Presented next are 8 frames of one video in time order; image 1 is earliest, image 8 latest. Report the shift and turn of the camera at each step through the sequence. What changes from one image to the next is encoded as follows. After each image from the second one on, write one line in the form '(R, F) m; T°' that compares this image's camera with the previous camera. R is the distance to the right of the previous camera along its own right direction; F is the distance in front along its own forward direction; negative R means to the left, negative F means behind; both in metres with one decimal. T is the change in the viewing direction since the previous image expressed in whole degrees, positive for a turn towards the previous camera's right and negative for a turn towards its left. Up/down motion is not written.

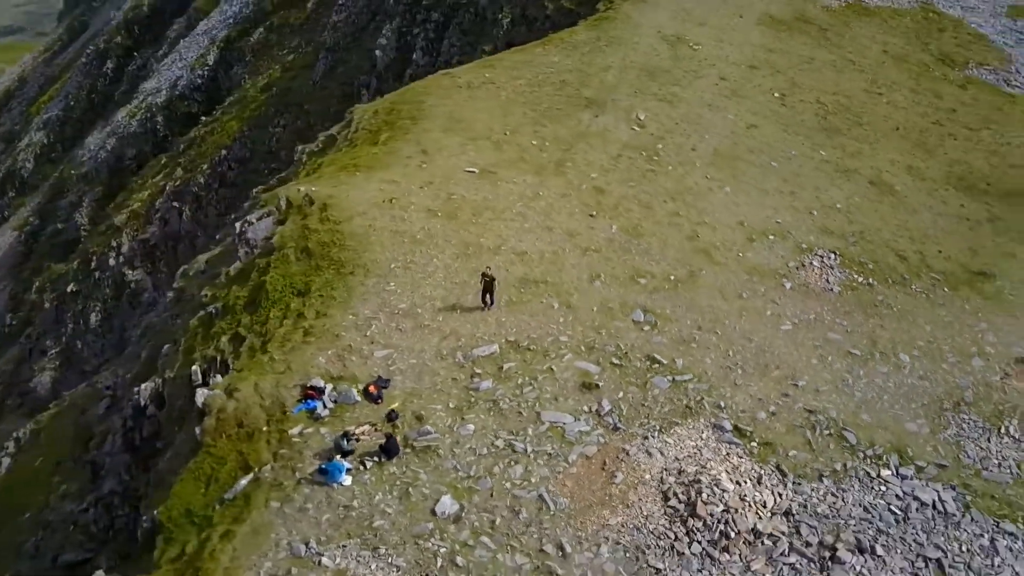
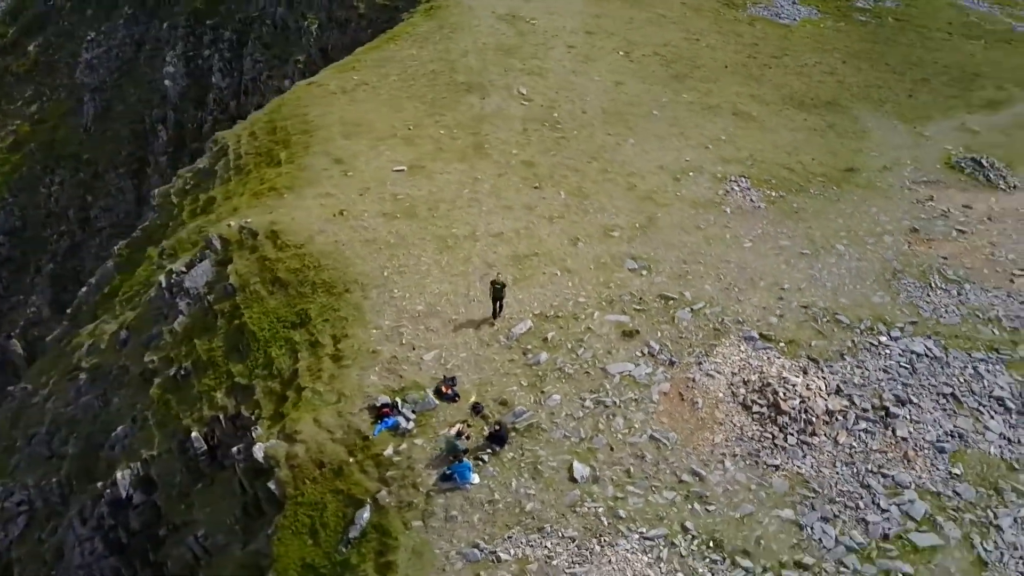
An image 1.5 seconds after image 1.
(-7.2, +0.6) m; +17°
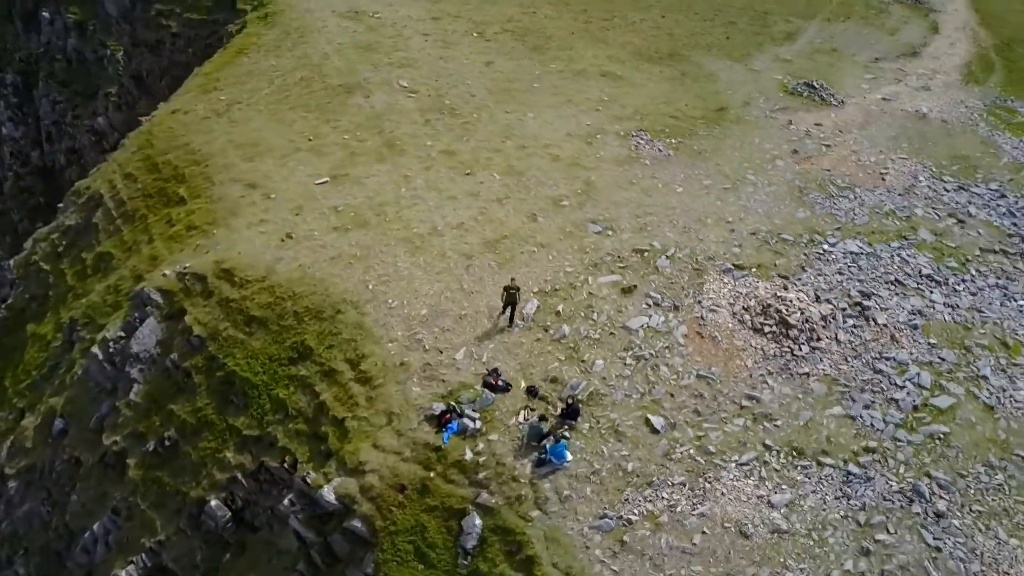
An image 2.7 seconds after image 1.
(-5.8, +0.7) m; +15°
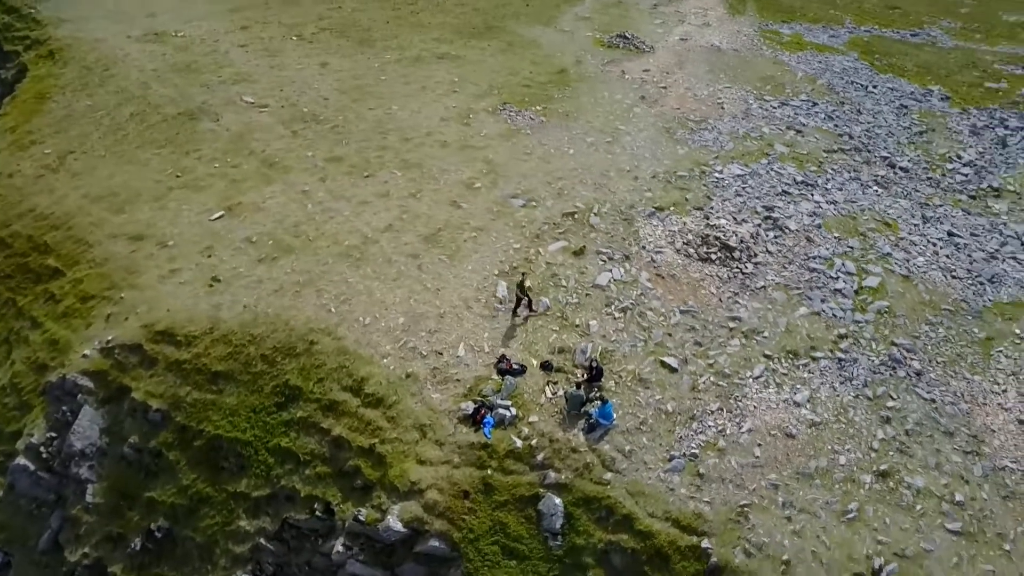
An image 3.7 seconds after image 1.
(-5.2, +0.7) m; +16°
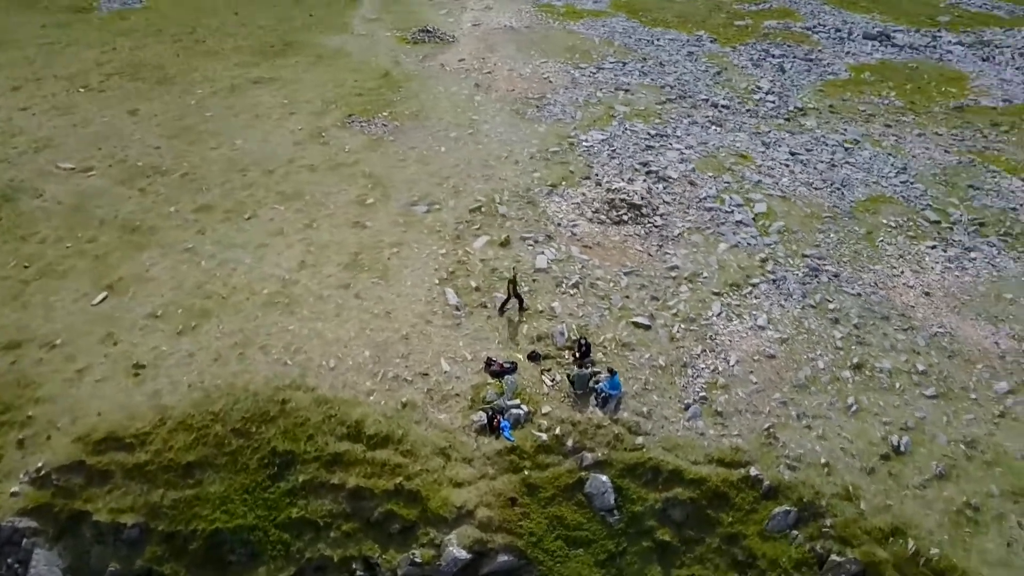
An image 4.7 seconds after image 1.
(-4.7, +0.8) m; +16°
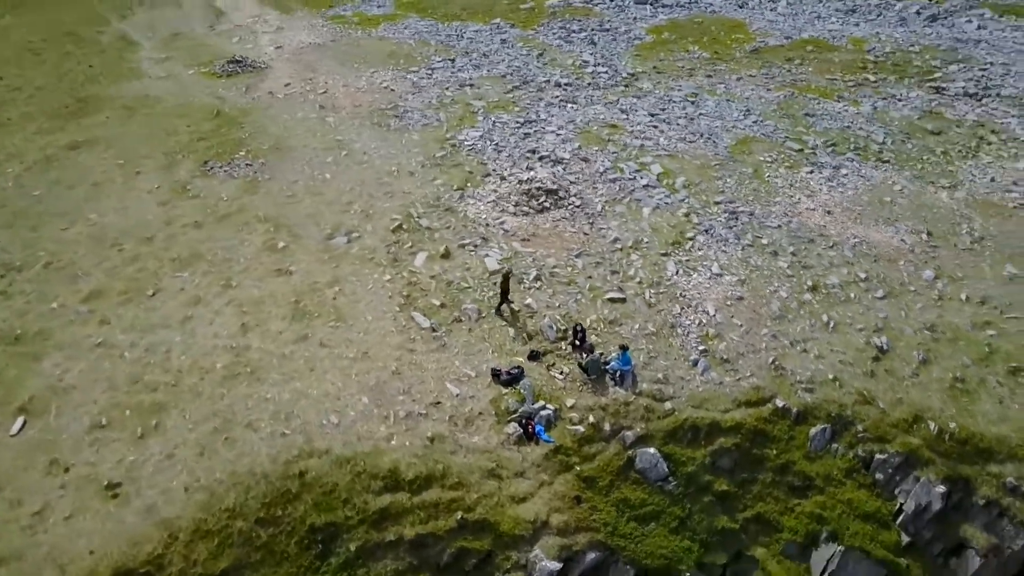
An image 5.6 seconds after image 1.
(-4.8, +1.0) m; +15°
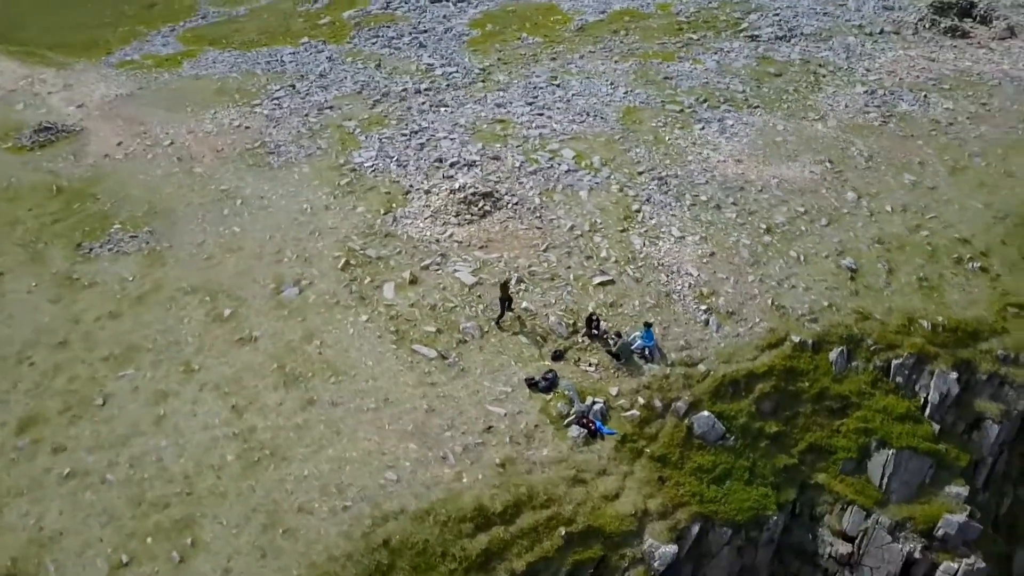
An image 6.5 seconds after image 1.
(-5.2, +1.2) m; +15°
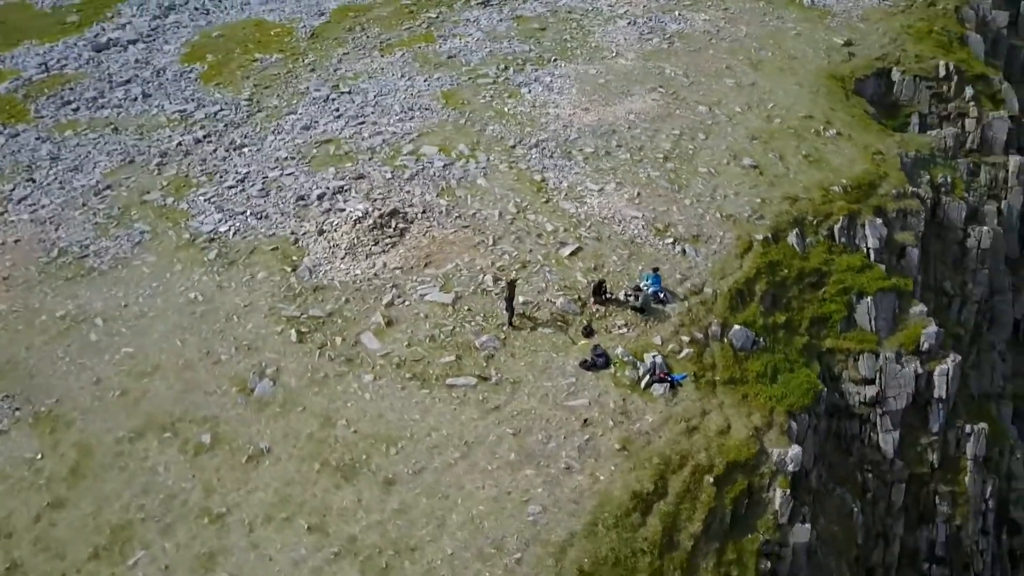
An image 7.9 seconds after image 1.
(-7.5, +2.3) m; +22°
